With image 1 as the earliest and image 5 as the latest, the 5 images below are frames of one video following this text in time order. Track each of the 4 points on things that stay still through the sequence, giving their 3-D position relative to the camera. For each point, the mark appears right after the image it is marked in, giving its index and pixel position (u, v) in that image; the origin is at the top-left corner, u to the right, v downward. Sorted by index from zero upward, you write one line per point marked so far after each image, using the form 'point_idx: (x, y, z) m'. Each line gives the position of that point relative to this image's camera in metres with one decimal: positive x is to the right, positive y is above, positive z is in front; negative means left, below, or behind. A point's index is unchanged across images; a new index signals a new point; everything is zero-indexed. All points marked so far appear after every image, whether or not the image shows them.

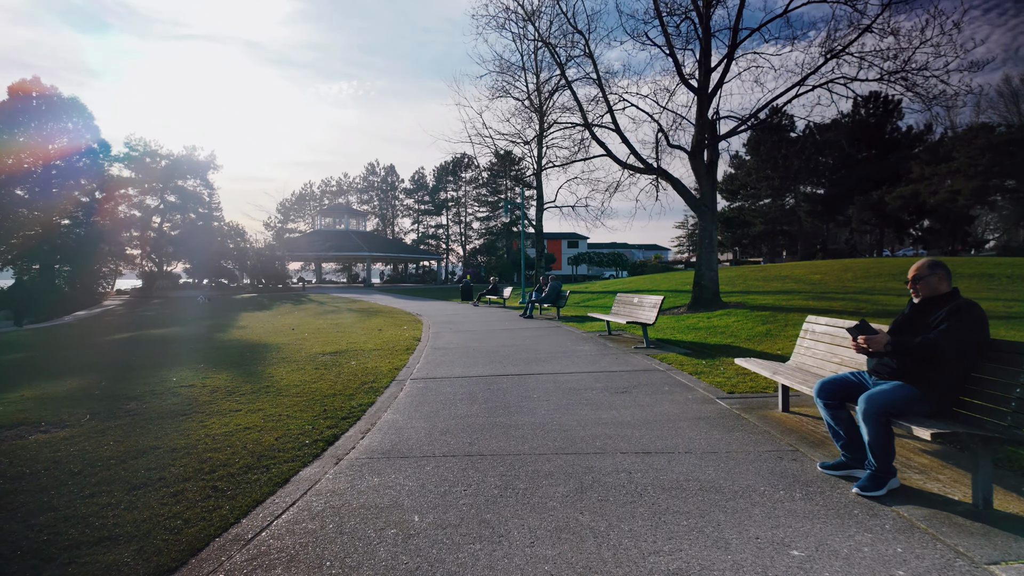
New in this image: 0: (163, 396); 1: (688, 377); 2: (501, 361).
0: (-4.6, -1.4, +7.2) m
1: (+2.5, -1.3, +7.8) m
2: (-0.2, -1.3, +9.5) m
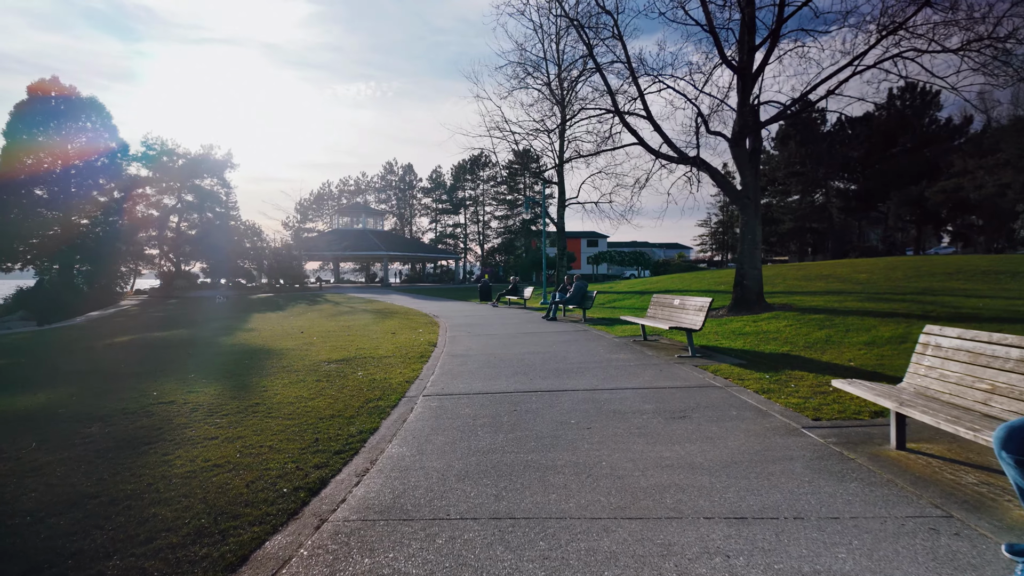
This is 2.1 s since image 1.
0: (-4.3, -1.5, +6.1) m
1: (+2.9, -1.3, +6.5) m
2: (+0.2, -1.3, +8.3) m
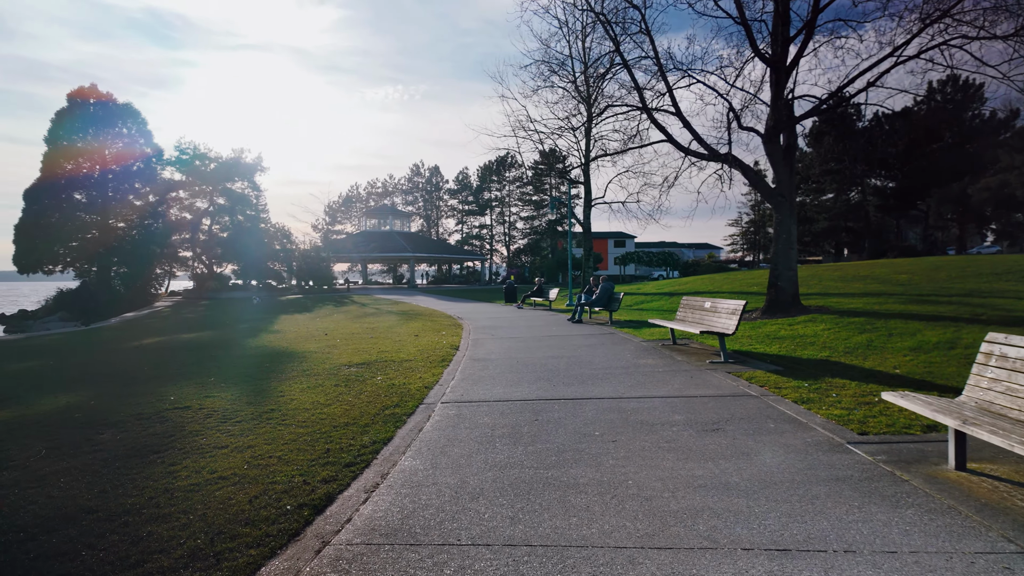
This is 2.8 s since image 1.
0: (-4.0, -1.5, +6.1) m
1: (+3.1, -1.3, +6.0) m
2: (+0.6, -1.3, +8.0) m
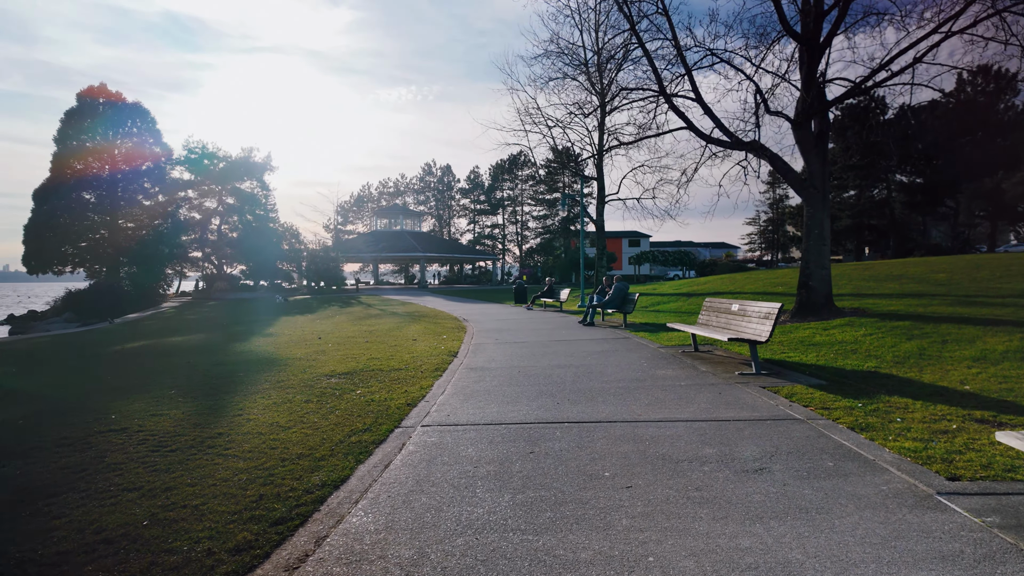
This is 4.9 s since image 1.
0: (-4.1, -1.5, +5.0) m
1: (+3.0, -1.3, +4.8) m
2: (+0.5, -1.3, +6.9) m
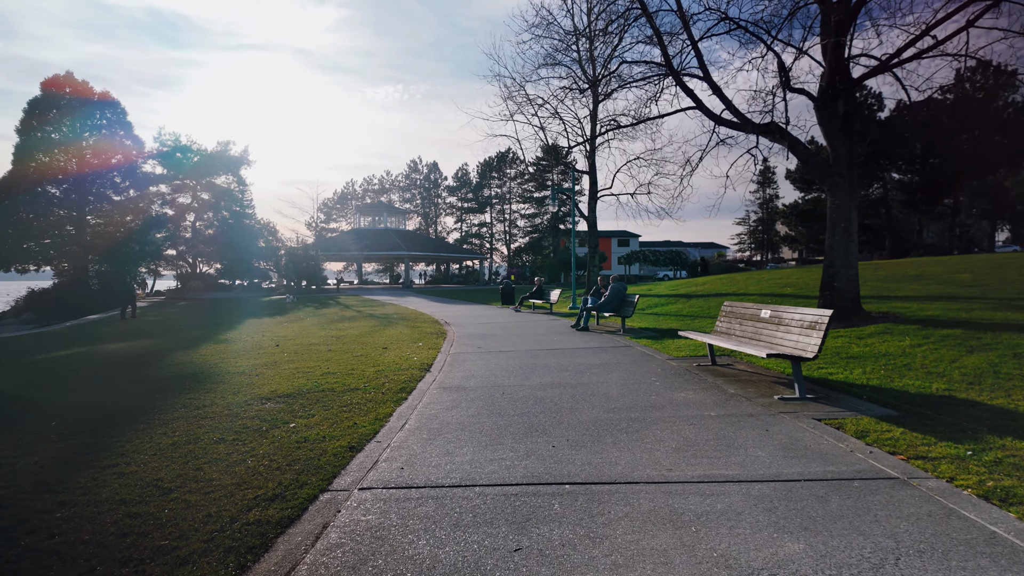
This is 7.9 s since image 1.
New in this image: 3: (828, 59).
0: (-4.3, -1.5, +3.3) m
1: (+2.9, -1.4, +3.2) m
2: (+0.3, -1.4, +5.2) m
3: (+6.6, +4.8, +11.5) m
